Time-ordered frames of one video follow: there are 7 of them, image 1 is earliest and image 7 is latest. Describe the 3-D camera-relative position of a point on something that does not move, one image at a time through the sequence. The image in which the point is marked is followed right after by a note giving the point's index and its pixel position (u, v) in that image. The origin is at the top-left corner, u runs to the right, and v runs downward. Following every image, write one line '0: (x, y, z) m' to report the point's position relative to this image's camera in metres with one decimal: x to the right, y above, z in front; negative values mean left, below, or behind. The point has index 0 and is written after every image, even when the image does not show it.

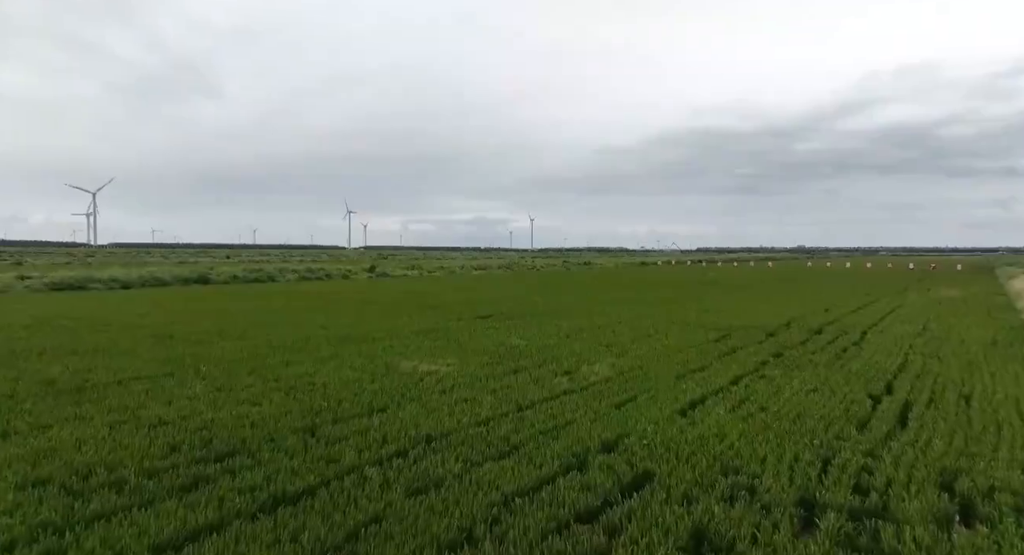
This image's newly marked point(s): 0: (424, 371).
0: (-1.8, -2.0, +12.5) m
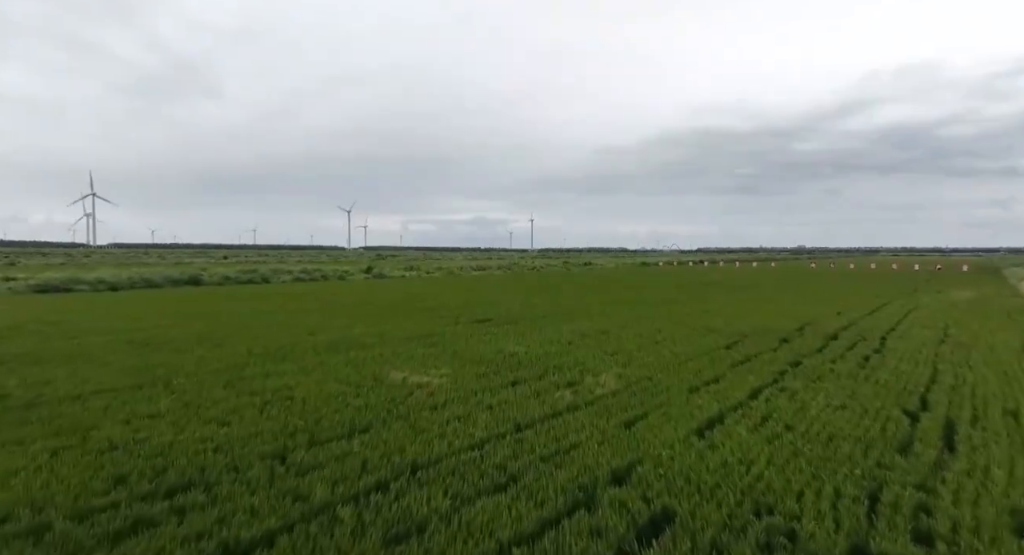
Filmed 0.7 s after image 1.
0: (-1.8, -2.0, +11.5) m
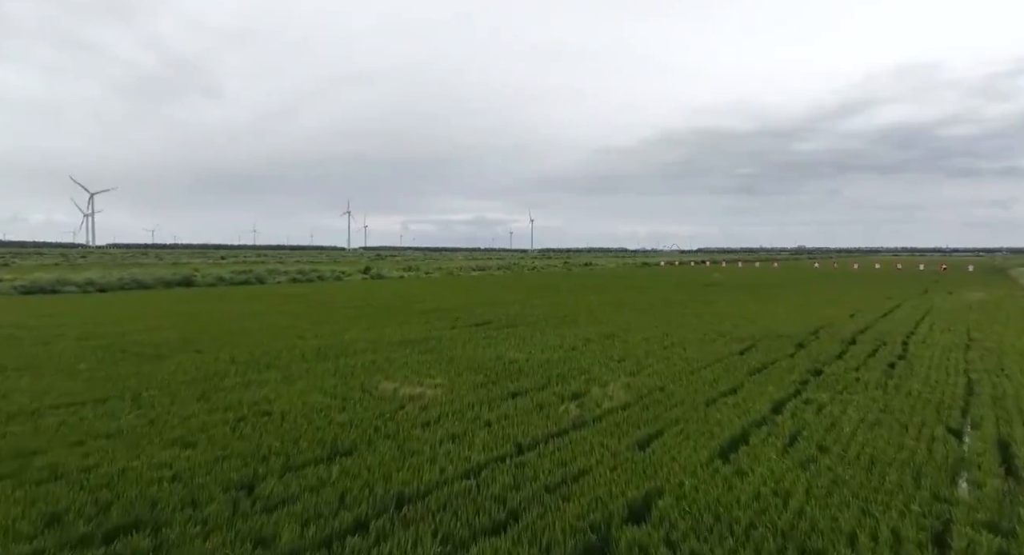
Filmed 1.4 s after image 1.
0: (-1.8, -2.1, +10.6) m
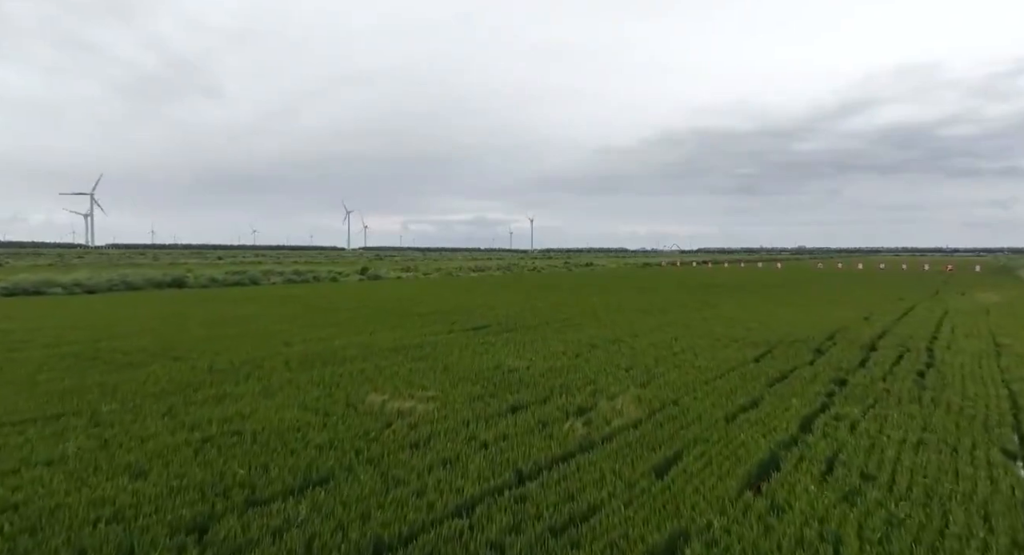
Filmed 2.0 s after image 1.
0: (-1.8, -2.1, +9.6) m
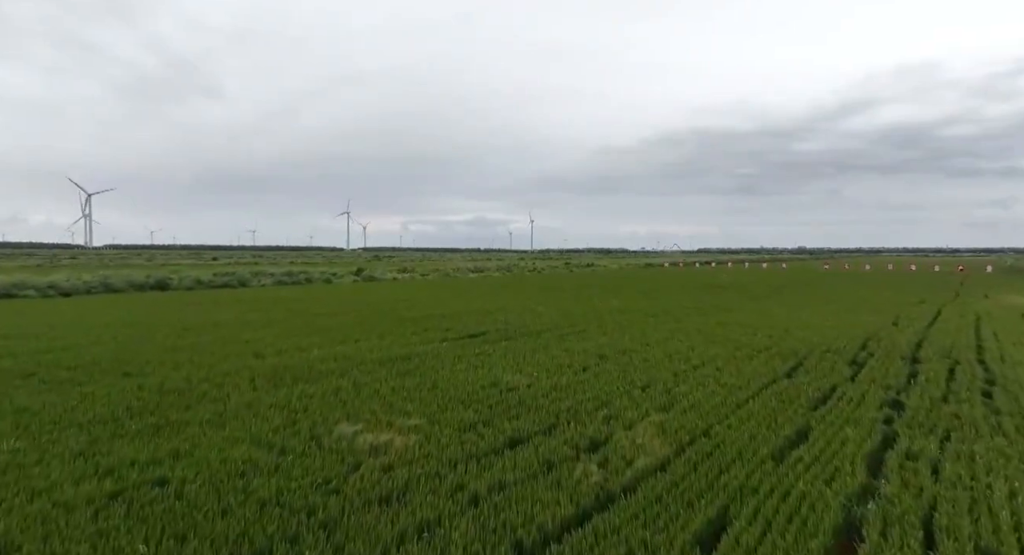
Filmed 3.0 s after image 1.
0: (-1.9, -2.2, +7.9) m
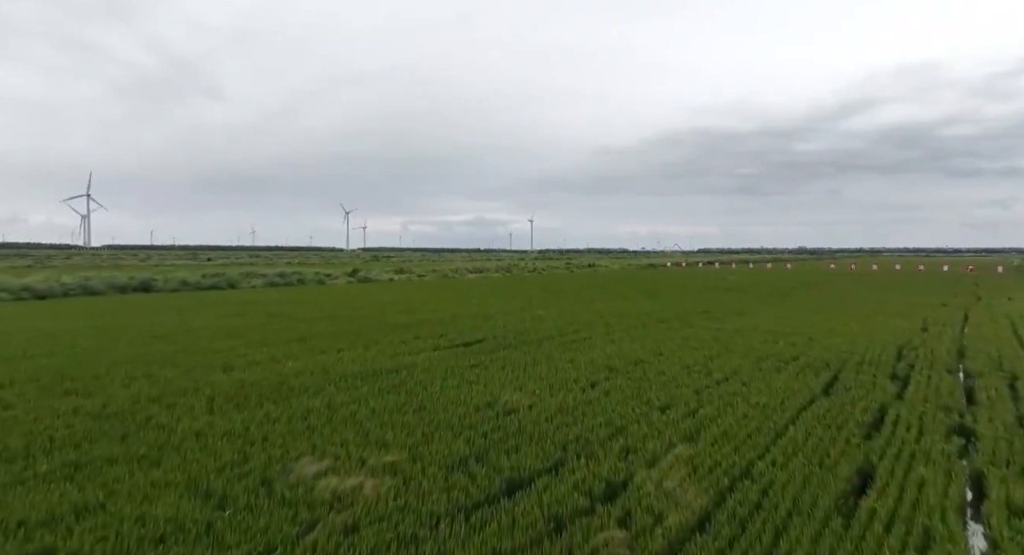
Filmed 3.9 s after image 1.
0: (-1.9, -2.3, +6.3) m
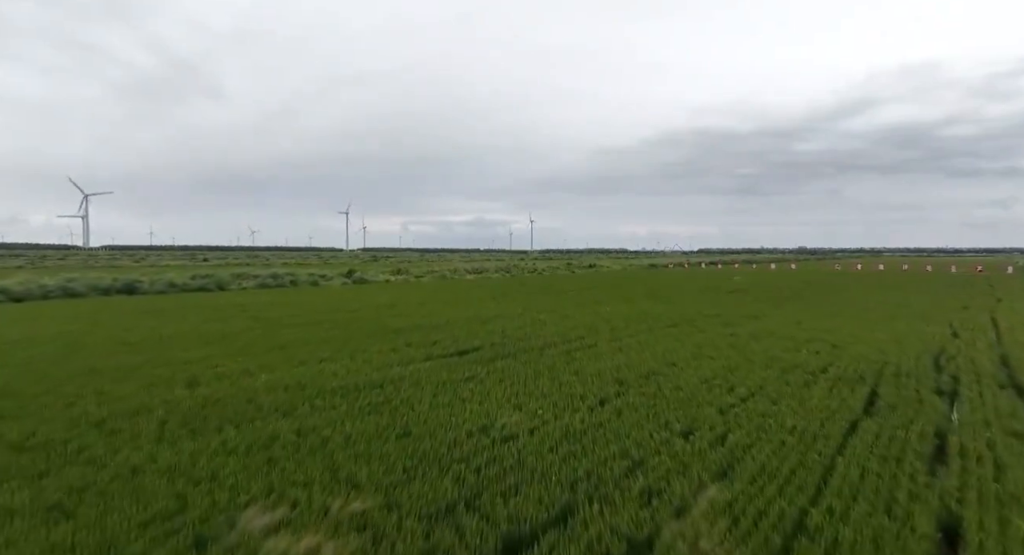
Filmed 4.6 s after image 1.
0: (-1.9, -2.3, +5.0) m
